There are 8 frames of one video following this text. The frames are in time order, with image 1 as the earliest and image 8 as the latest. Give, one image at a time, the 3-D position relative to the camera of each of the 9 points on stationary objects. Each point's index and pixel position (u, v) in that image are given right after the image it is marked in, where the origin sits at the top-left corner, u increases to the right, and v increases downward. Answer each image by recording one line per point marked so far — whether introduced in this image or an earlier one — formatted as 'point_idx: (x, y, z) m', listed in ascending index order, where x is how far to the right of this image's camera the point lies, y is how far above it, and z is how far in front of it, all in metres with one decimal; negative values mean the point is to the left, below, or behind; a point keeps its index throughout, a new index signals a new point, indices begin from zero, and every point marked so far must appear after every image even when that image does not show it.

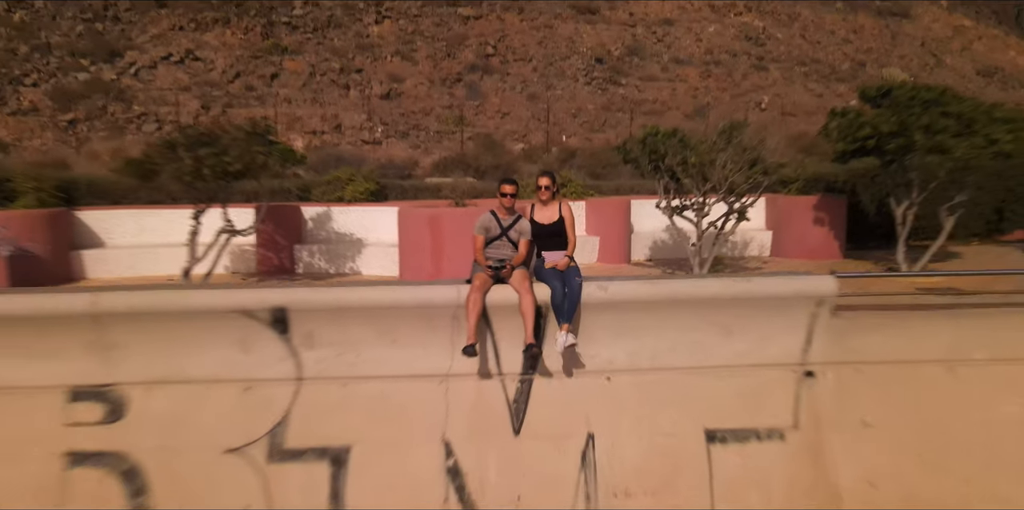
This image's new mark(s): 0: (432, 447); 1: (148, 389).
0: (-0.3, -0.7, +2.7) m
1: (-1.3, -0.5, +2.6) m
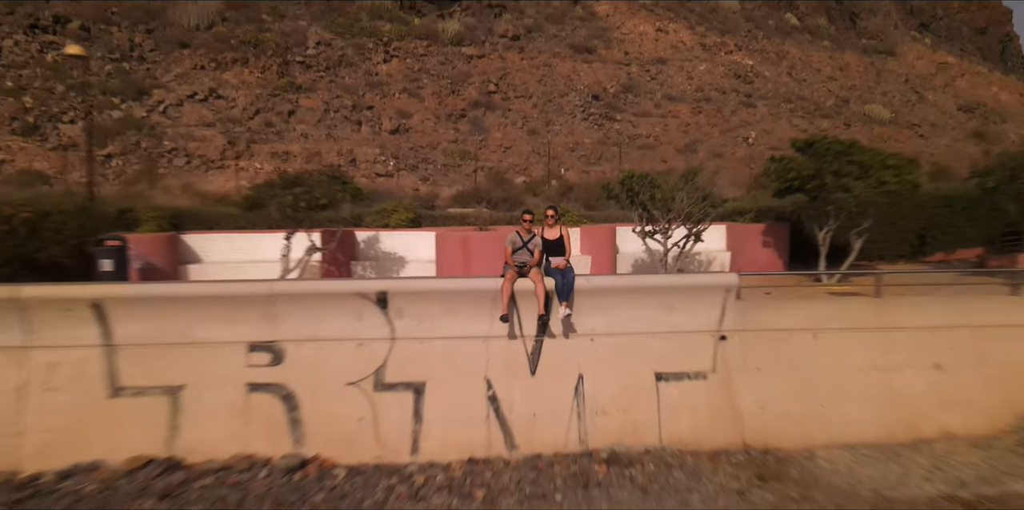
0: (-0.2, -0.7, +4.2) m
1: (-1.2, -0.5, +4.1) m
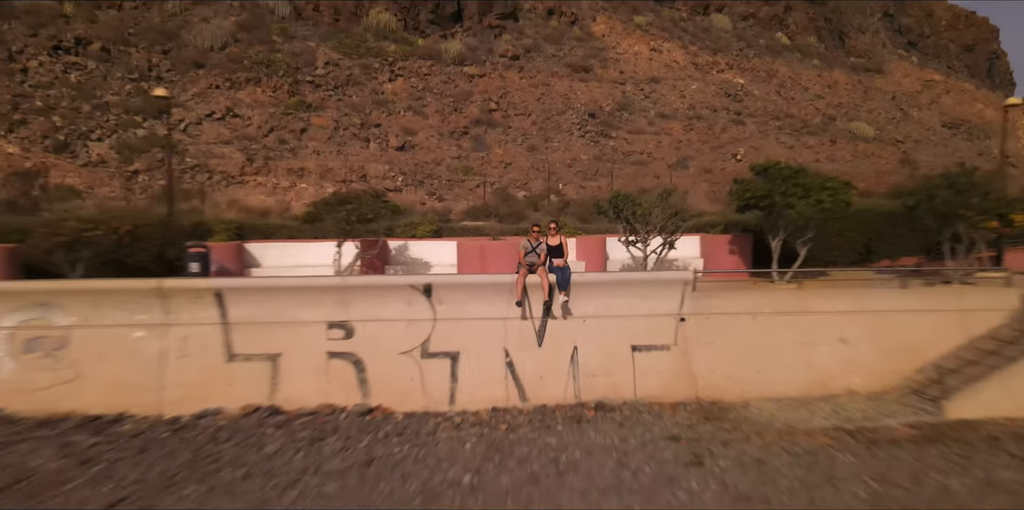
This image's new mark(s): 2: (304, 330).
0: (-0.1, -0.7, +5.6) m
1: (-1.1, -0.5, +5.6) m
2: (-1.5, -0.6, +5.6) m
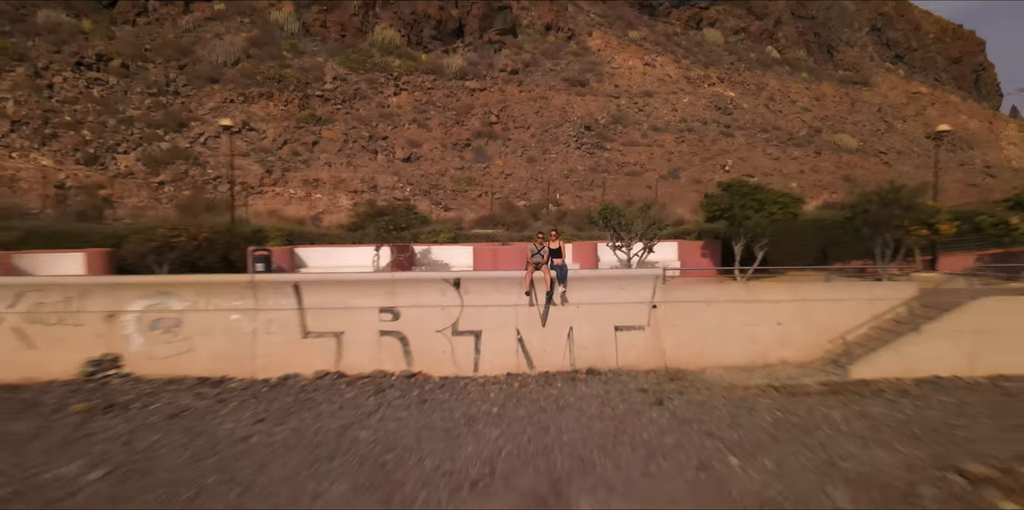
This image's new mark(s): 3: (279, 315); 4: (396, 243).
0: (0.0, -0.7, +7.3) m
1: (-1.0, -0.5, +7.2) m
2: (-1.4, -0.6, +7.2) m
3: (-2.1, -0.6, +7.1) m
4: (-2.2, +0.4, +16.0) m
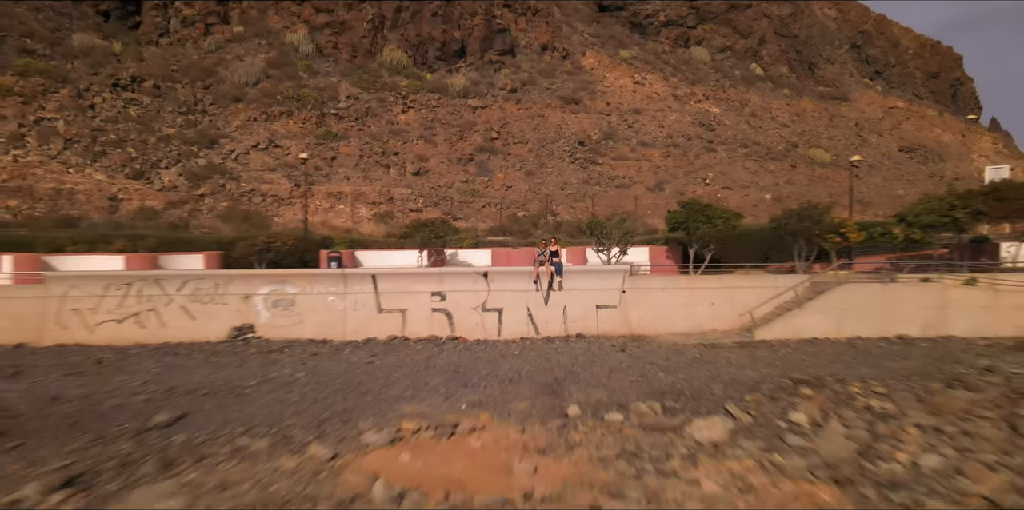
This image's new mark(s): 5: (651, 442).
0: (+0.2, -0.7, +10.4) m
1: (-0.8, -0.5, +10.3) m
2: (-1.2, -0.6, +10.3) m
3: (-2.0, -0.6, +10.2) m
4: (-2.0, +0.3, +19.1) m
5: (+1.0, -1.3, +5.8) m
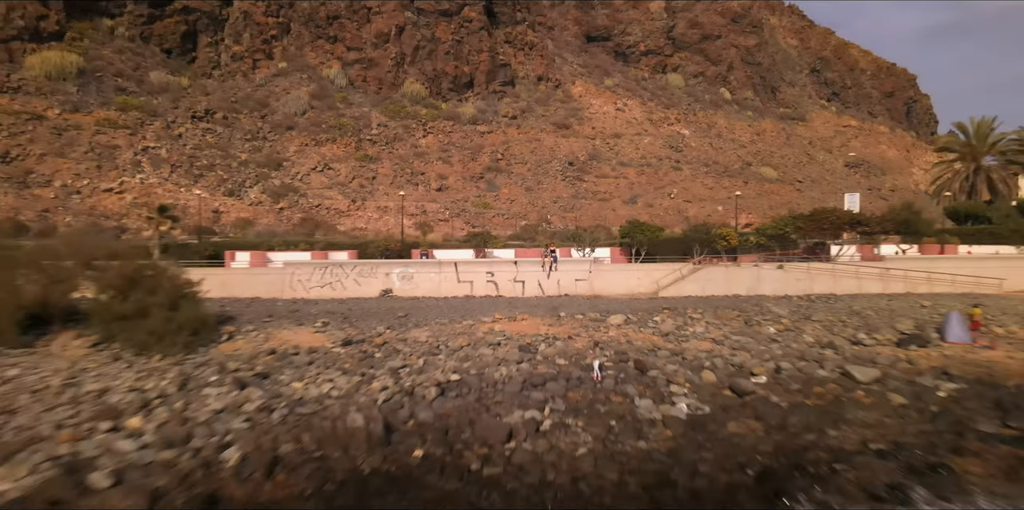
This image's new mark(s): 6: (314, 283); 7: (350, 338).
0: (+0.6, -0.6, +19.1) m
1: (-0.4, -0.4, +19.1) m
2: (-0.8, -0.5, +19.0) m
3: (-1.5, -0.5, +19.0) m
4: (-1.7, +0.4, +27.8) m
5: (+1.5, -1.3, +14.6) m
6: (-4.7, -0.7, +18.5) m
7: (-2.6, -1.3, +12.8) m
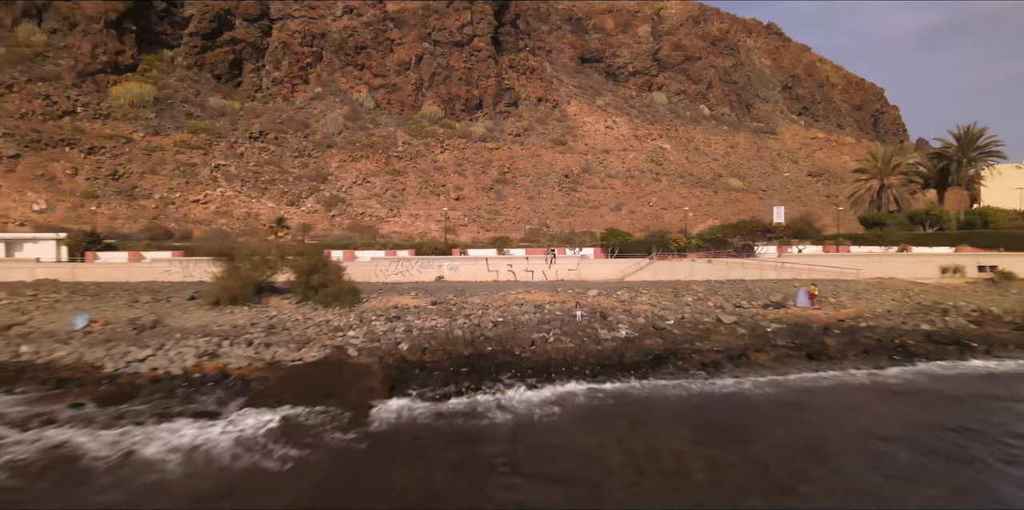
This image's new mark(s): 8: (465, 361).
0: (+1.1, -0.6, +27.9) m
1: (+0.1, -0.4, +27.9) m
2: (-0.3, -0.4, +27.8) m
3: (-1.1, -0.4, +27.7) m
4: (-1.3, +0.5, +36.6) m
5: (+2.0, -1.2, +23.4) m
6: (-4.3, -0.6, +27.2) m
7: (-2.2, -1.3, +21.6) m
8: (-1.0, -2.2, +15.8) m
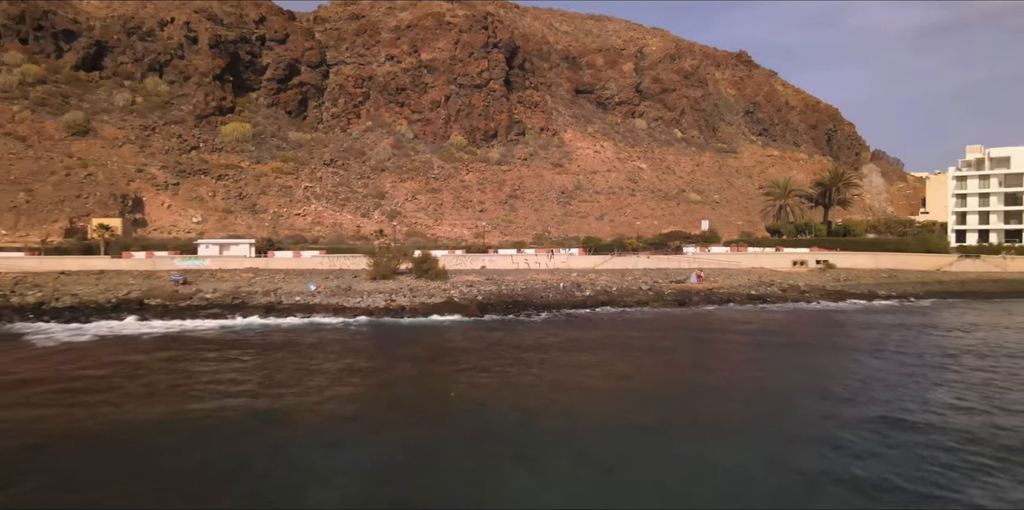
0: (+1.9, -0.5, +45.4) m
1: (+0.9, -0.2, +45.4) m
2: (+0.5, -0.3, +45.3) m
3: (-0.2, -0.3, +45.2) m
4: (-0.4, +0.6, +54.1) m
5: (+2.8, -1.1, +40.9) m
6: (-3.4, -0.5, +44.7) m
7: (-1.3, -1.2, +39.1) m
8: (-0.1, -2.1, +33.3) m
